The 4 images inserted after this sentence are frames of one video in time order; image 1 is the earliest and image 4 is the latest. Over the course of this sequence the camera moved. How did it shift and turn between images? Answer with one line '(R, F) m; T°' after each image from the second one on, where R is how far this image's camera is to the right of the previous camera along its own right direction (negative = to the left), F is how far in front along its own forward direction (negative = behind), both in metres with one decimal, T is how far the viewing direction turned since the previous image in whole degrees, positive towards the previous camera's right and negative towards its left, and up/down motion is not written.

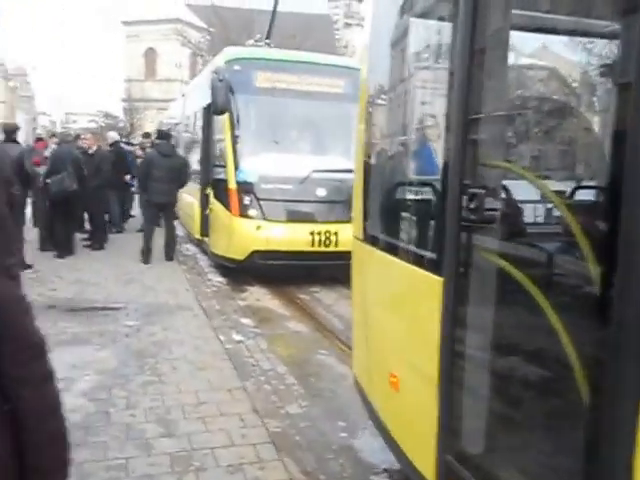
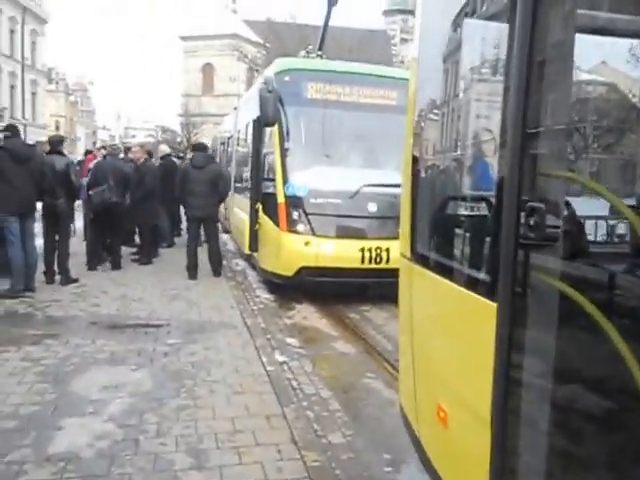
(+0.1, +0.3) m; -5°
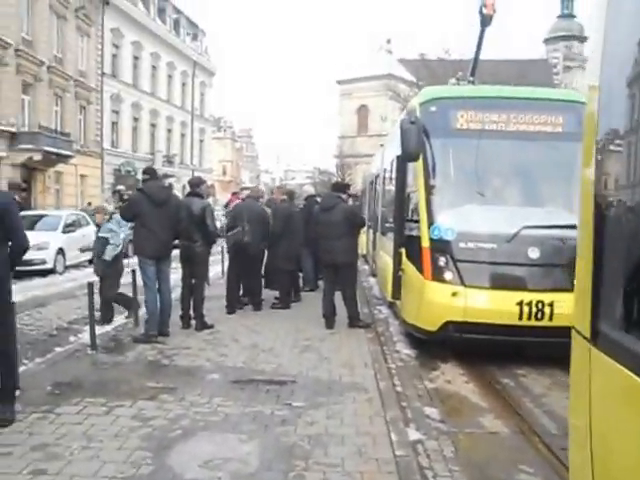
(+0.1, +1.0) m; -13°
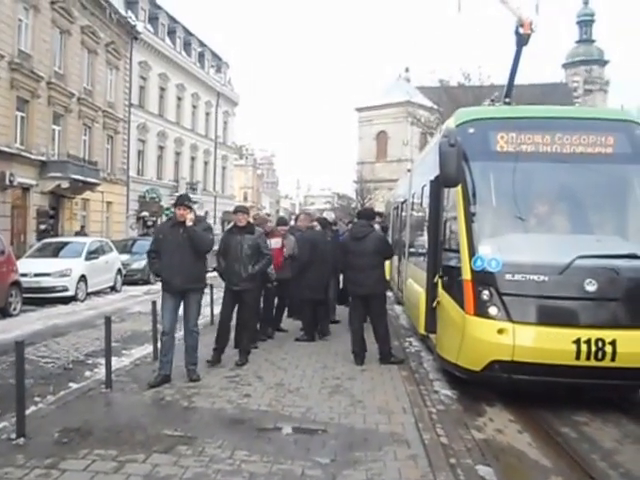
(-0.1, +0.7) m; -2°
